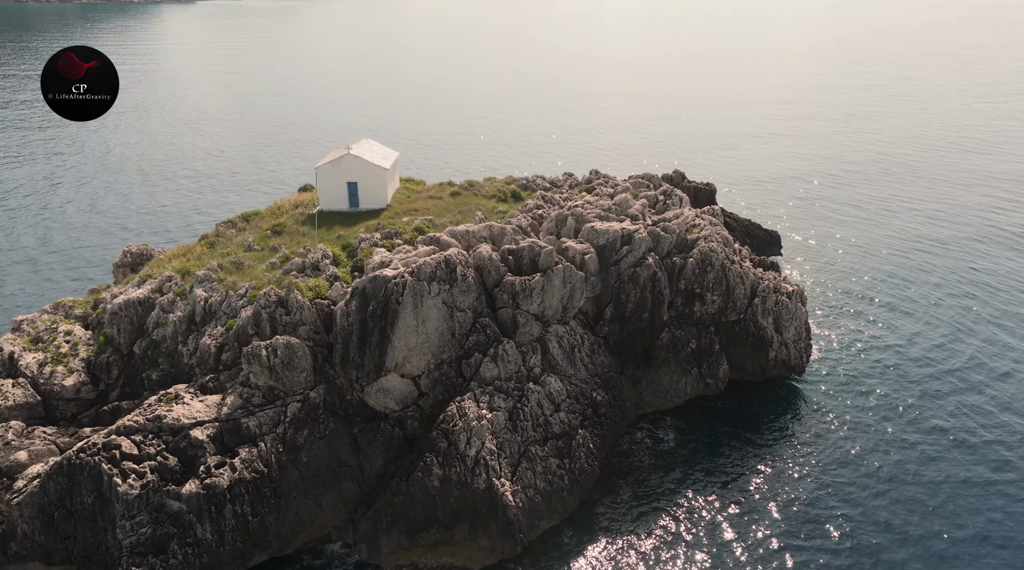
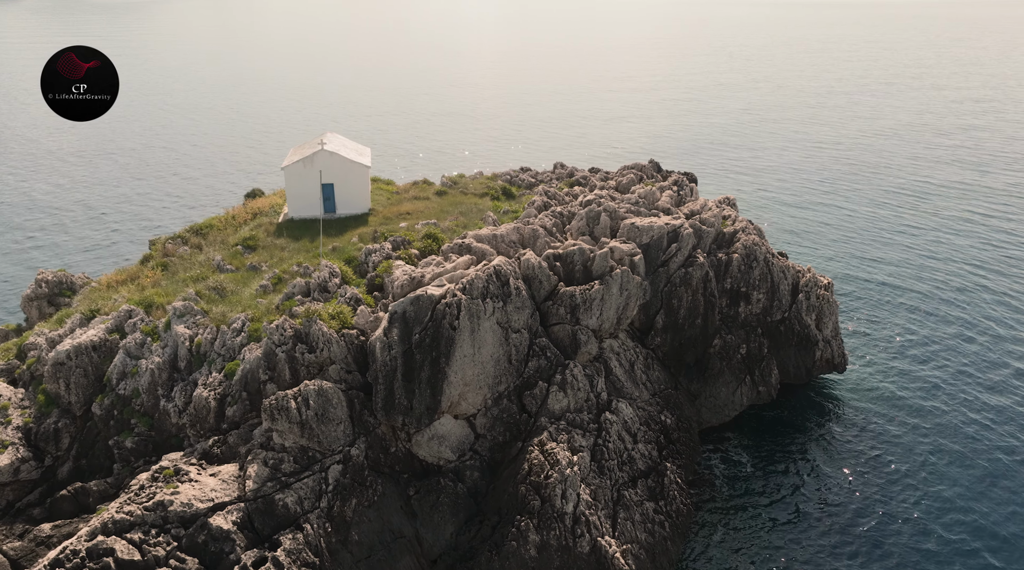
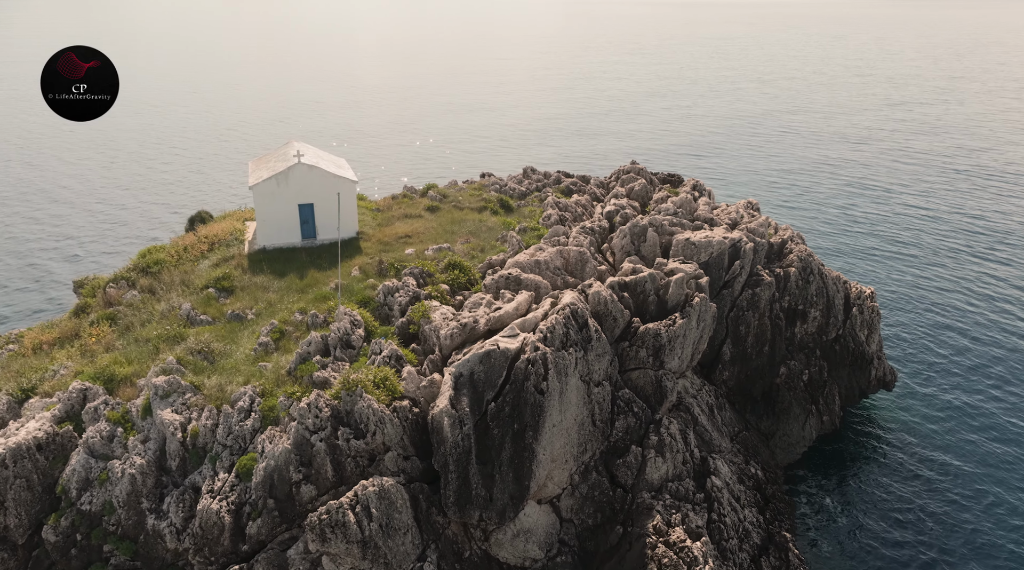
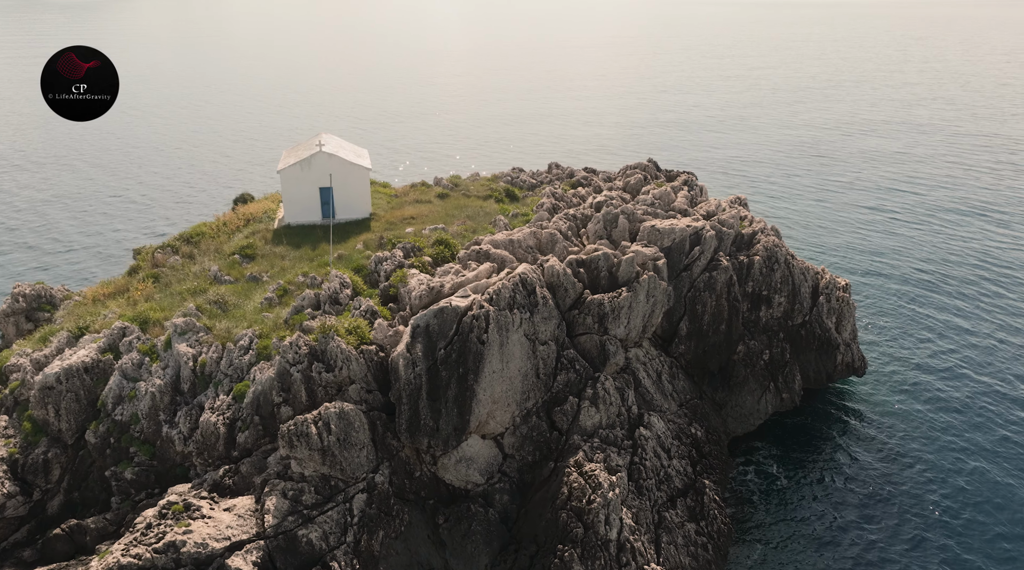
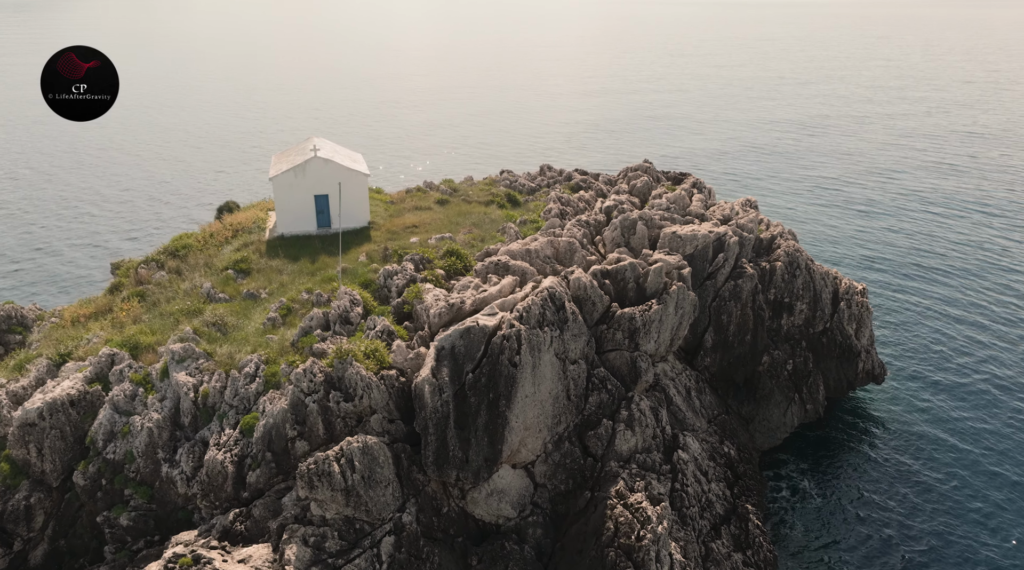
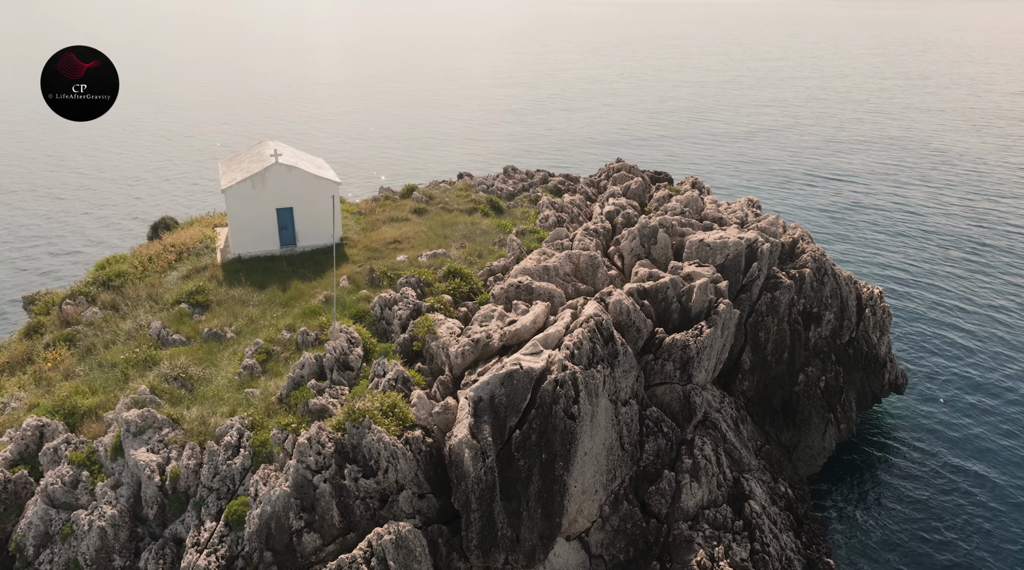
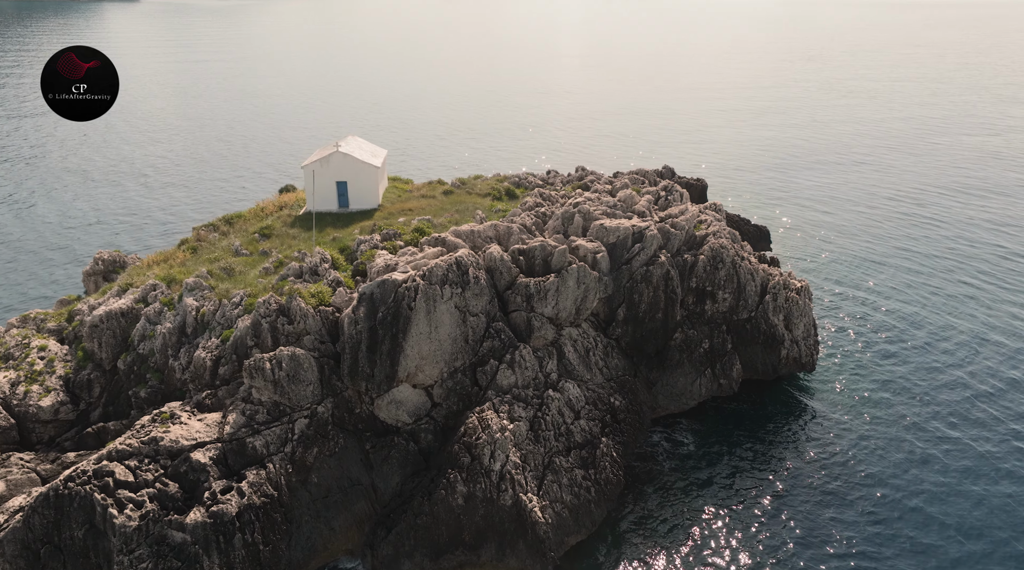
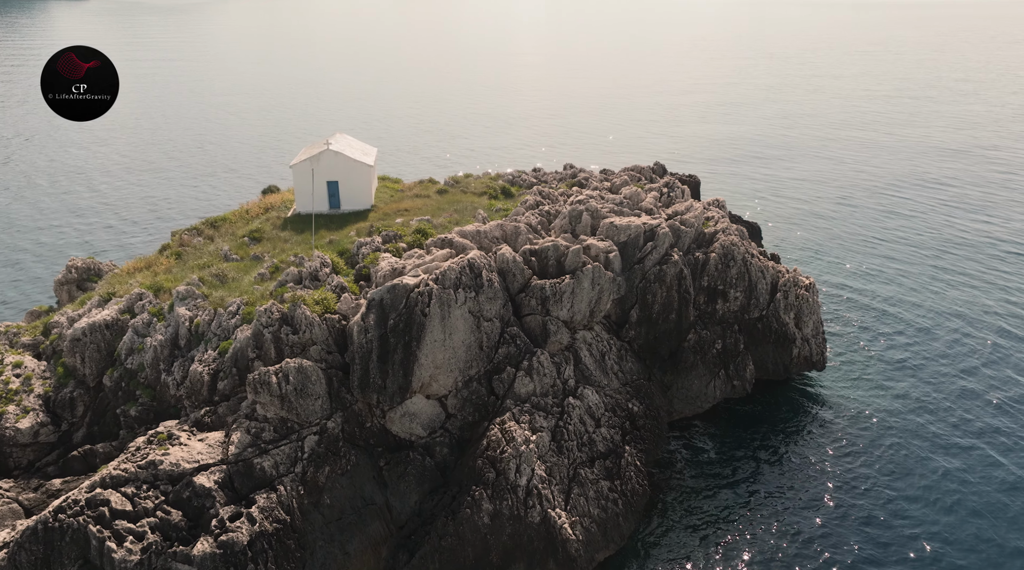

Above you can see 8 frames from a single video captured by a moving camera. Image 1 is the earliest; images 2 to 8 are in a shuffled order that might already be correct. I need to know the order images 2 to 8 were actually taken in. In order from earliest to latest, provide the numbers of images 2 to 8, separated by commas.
7, 8, 2, 4, 5, 3, 6
